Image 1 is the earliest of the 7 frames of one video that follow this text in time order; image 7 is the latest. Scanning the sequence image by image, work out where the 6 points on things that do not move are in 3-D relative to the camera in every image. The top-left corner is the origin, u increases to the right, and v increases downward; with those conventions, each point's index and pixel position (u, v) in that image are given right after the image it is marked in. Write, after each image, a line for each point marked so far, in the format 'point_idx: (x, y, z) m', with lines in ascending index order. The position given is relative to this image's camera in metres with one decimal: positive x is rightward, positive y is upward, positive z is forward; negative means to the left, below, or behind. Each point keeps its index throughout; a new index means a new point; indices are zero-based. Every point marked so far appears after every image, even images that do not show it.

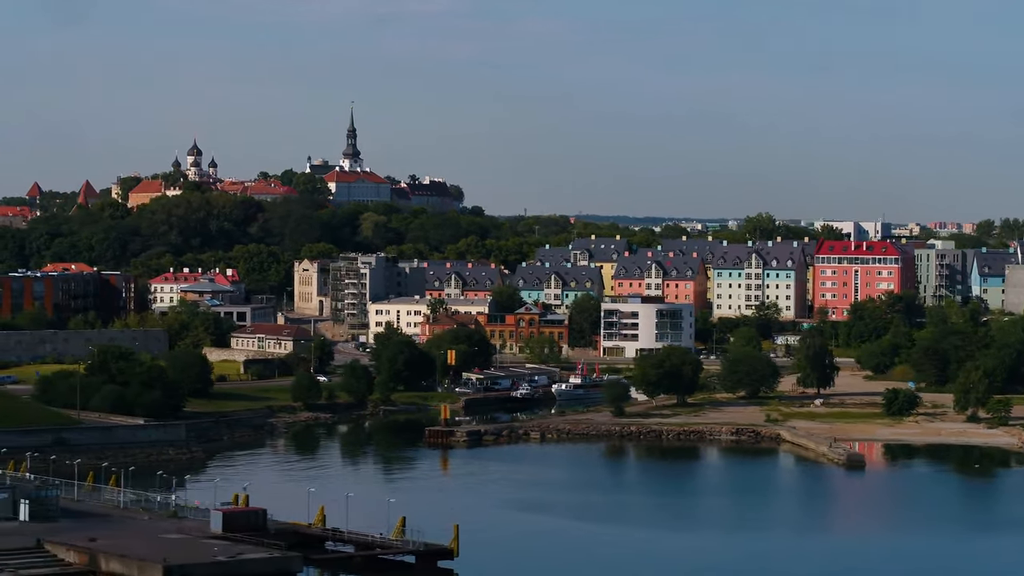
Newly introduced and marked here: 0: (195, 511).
0: (-3.0, -2.1, +17.2) m
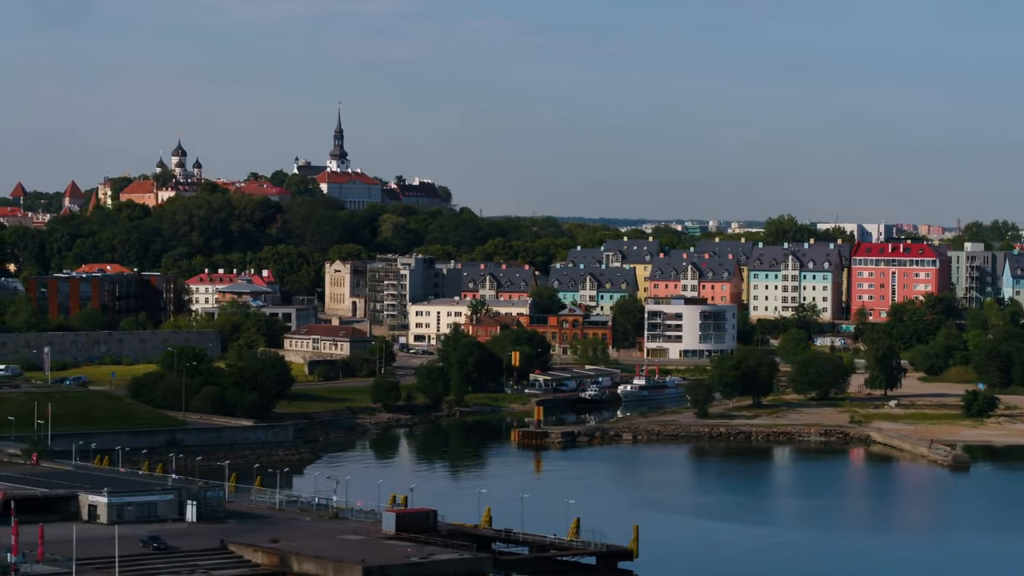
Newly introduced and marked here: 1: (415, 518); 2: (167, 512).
0: (-1.5, -2.1, +17.2) m
1: (-0.9, -2.1, +16.2) m
2: (-3.2, -2.1, +16.7) m
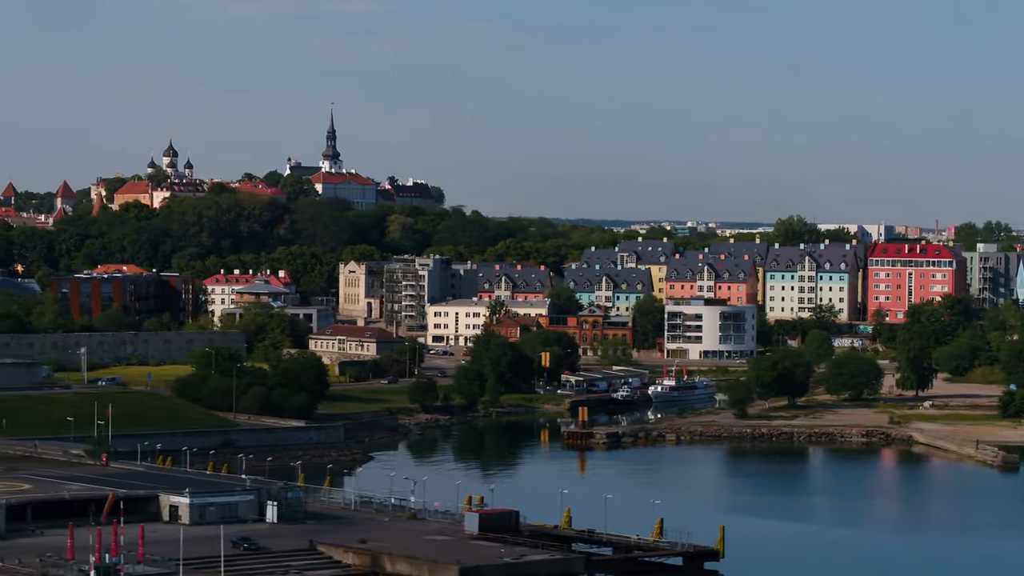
0: (-0.7, -2.1, +17.3) m
1: (-0.1, -2.1, +16.2) m
2: (-2.4, -2.1, +16.7) m
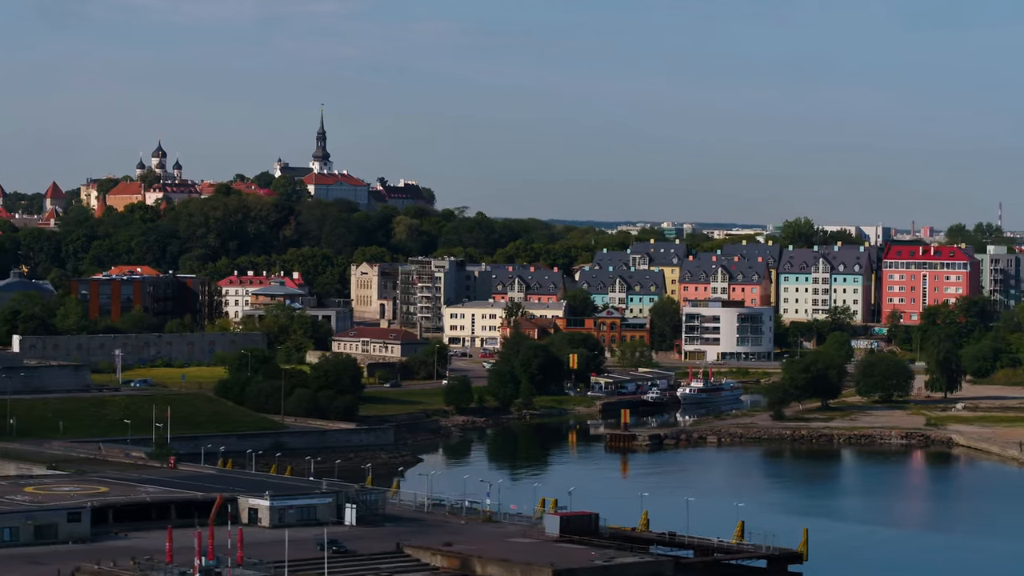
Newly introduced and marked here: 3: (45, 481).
0: (0.0, -2.2, +17.3) m
1: (+0.6, -2.1, +16.3) m
2: (-1.7, -2.1, +16.7) m
3: (-4.5, -1.9, +17.5) m
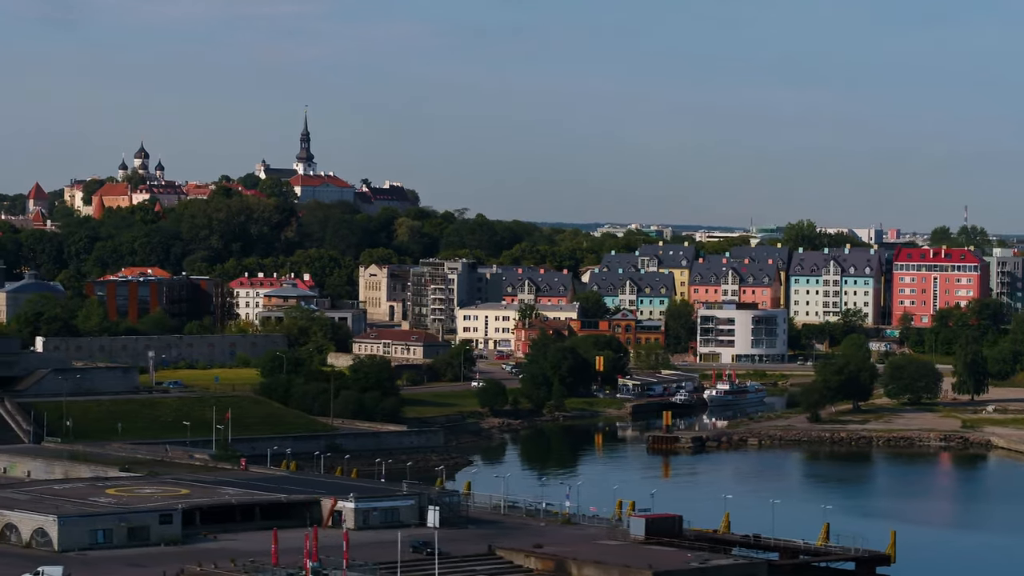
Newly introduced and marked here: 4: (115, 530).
0: (+0.7, -2.2, +17.3) m
1: (+1.4, -2.1, +16.3) m
2: (-1.0, -2.1, +16.7) m
3: (-3.7, -1.9, +17.5) m
4: (-3.3, -2.0, +15.1) m
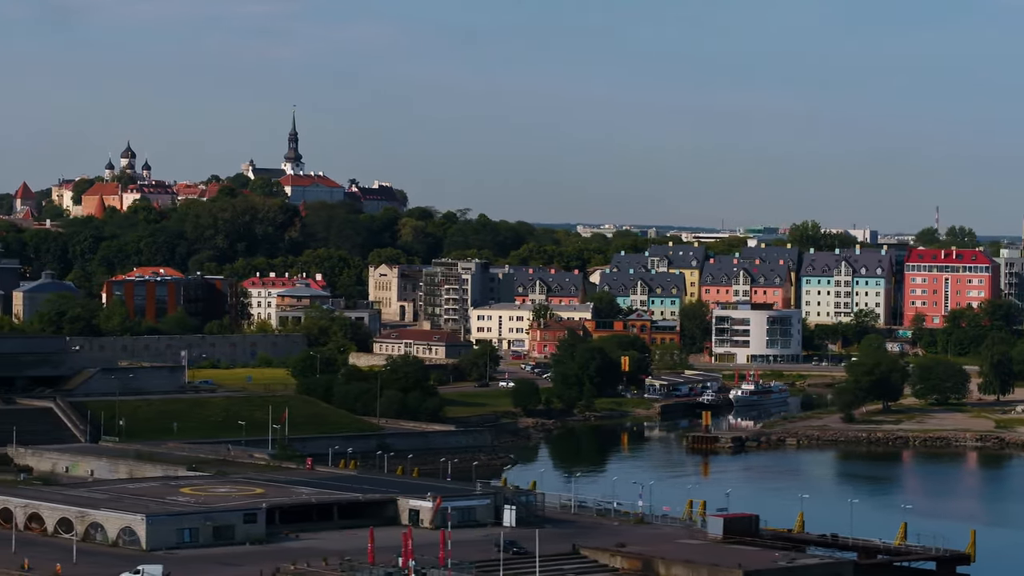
0: (+1.4, -2.2, +17.4) m
1: (+2.1, -2.1, +16.4) m
2: (-0.3, -2.1, +16.8) m
3: (-3.0, -1.9, +17.5) m
4: (-2.6, -2.0, +15.1) m
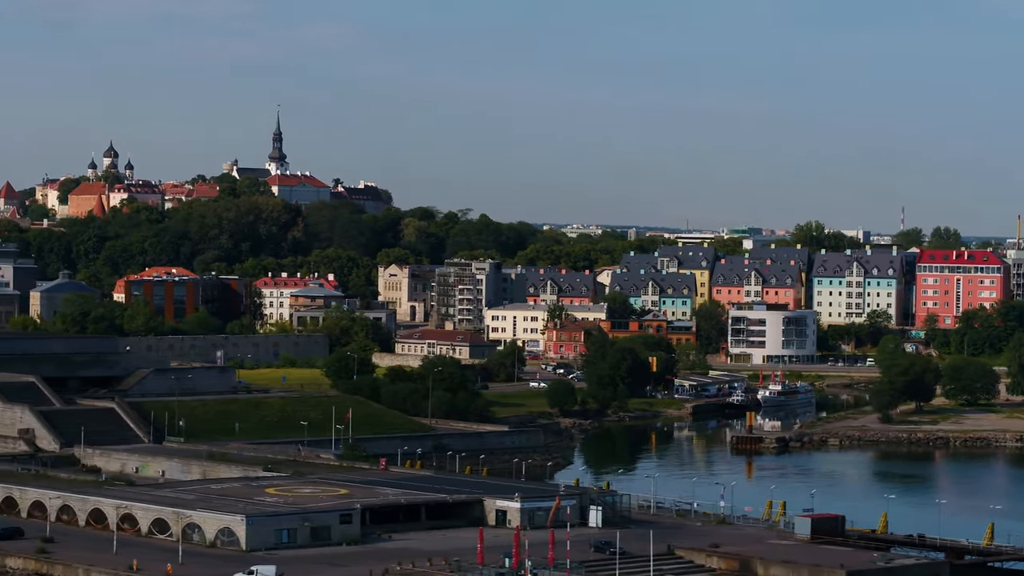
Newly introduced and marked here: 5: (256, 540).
0: (+2.2, -2.2, +17.4) m
1: (+2.9, -2.1, +16.4) m
2: (+0.5, -2.1, +16.8) m
3: (-2.3, -1.9, +17.5) m
4: (-1.8, -2.0, +15.1) m
5: (-2.1, -2.1, +14.8) m
